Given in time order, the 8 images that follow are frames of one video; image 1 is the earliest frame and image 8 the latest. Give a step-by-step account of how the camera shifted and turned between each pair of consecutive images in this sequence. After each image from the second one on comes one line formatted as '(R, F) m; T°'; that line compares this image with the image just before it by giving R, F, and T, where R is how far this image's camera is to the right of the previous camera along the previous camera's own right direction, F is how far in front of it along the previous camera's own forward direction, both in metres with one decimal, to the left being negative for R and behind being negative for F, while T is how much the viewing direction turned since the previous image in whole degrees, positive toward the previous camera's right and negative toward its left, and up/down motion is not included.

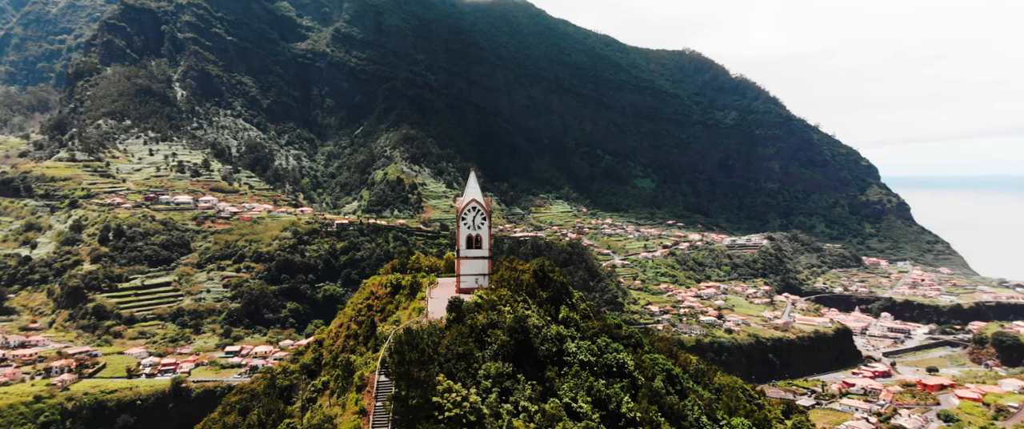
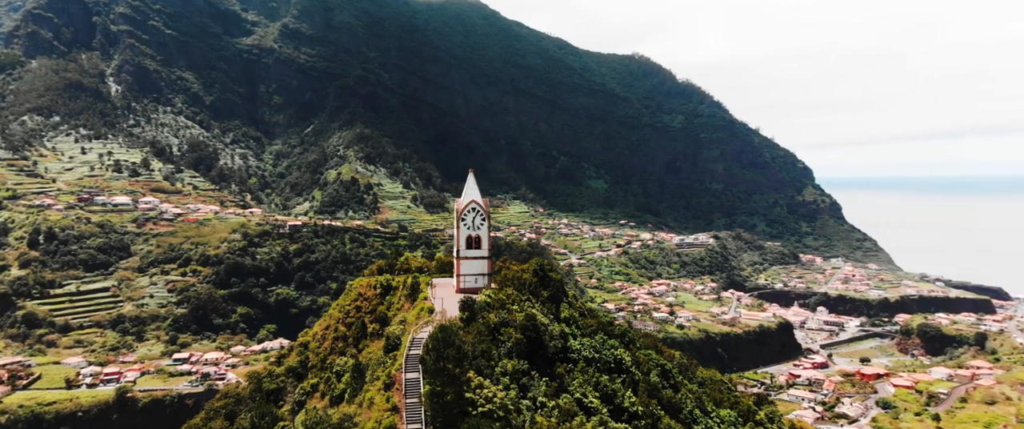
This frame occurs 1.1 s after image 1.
(-1.3, -0.4) m; +5°
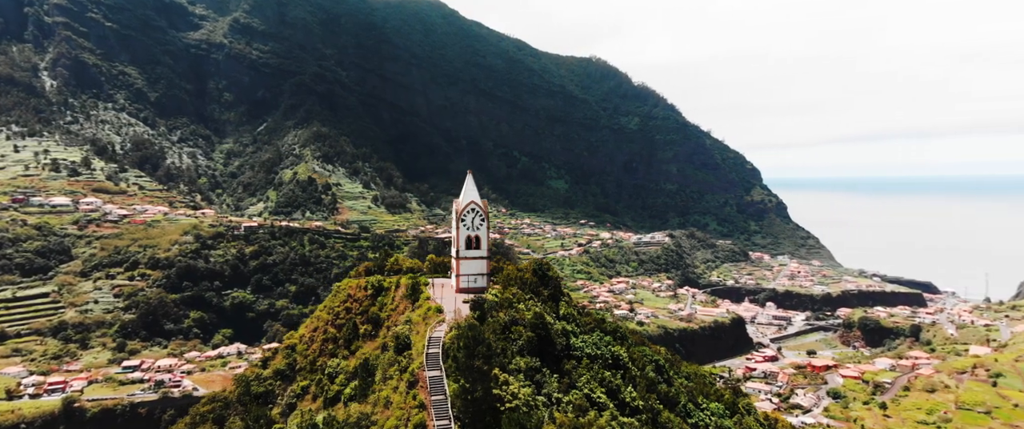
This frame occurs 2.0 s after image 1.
(-1.1, -0.3) m; +4°
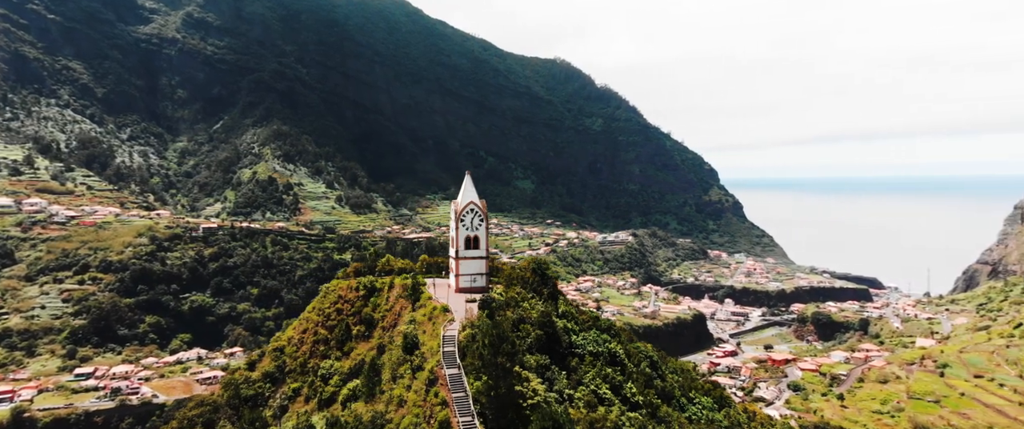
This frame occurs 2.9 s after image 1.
(-1.0, -0.3) m; +4°
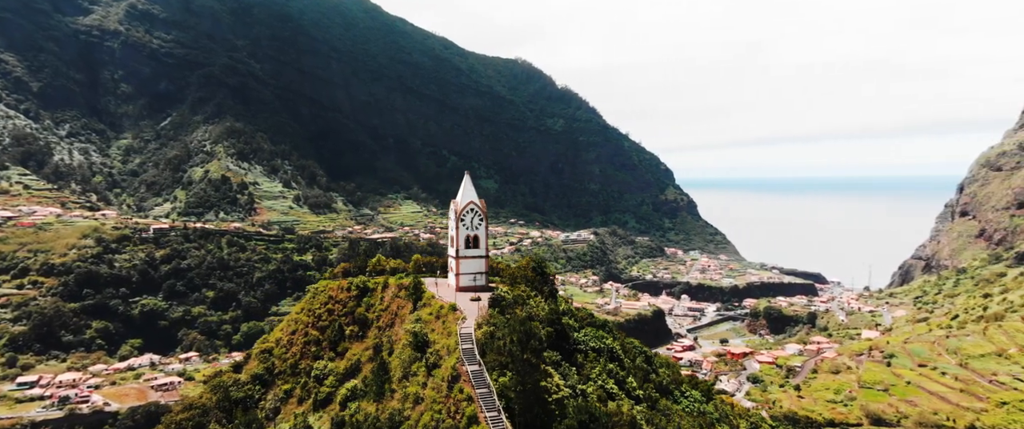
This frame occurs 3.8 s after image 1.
(-1.2, -0.3) m; +4°
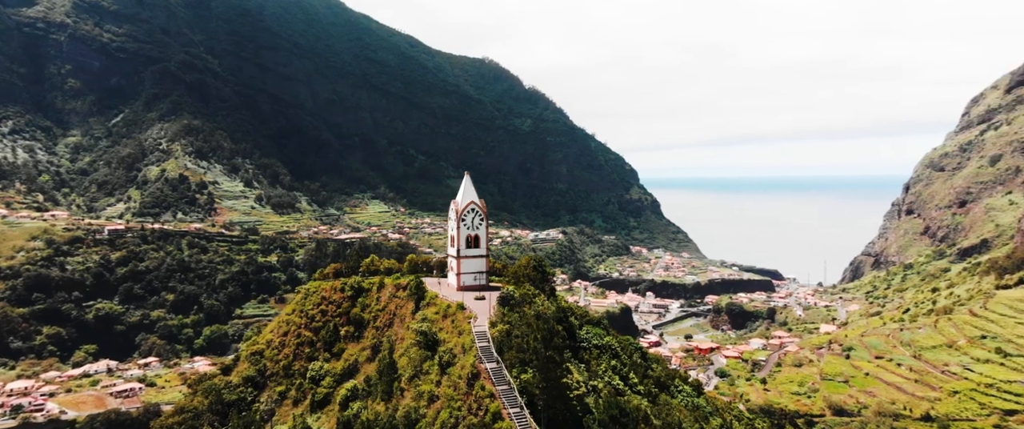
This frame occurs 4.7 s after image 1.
(-1.0, -0.2) m; +4°
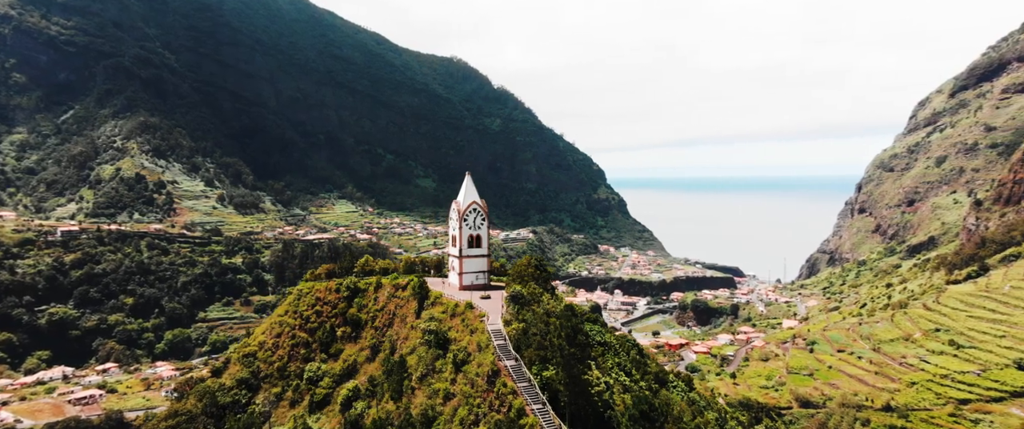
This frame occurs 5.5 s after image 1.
(-1.0, -0.1) m; +3°
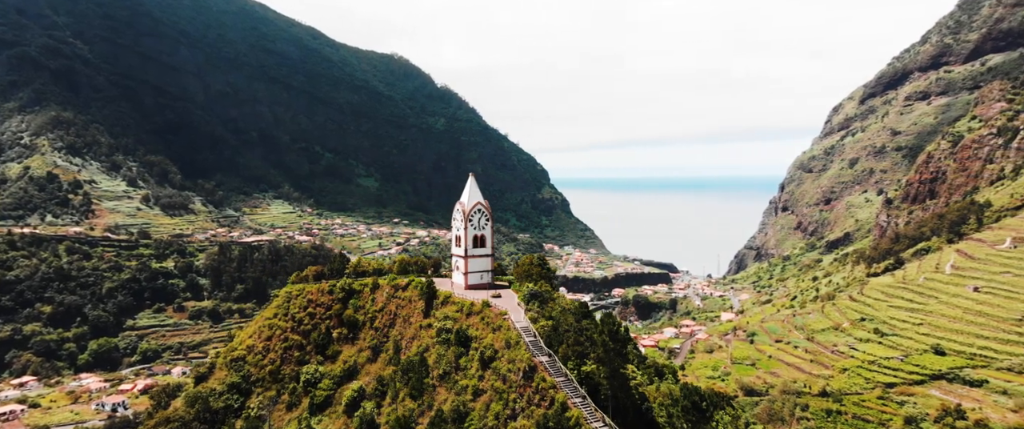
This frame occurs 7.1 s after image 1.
(-1.9, -0.1) m; +6°
